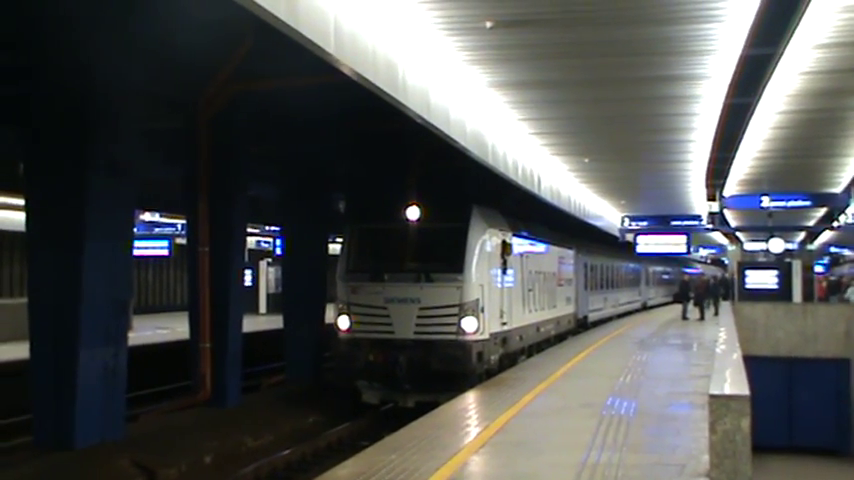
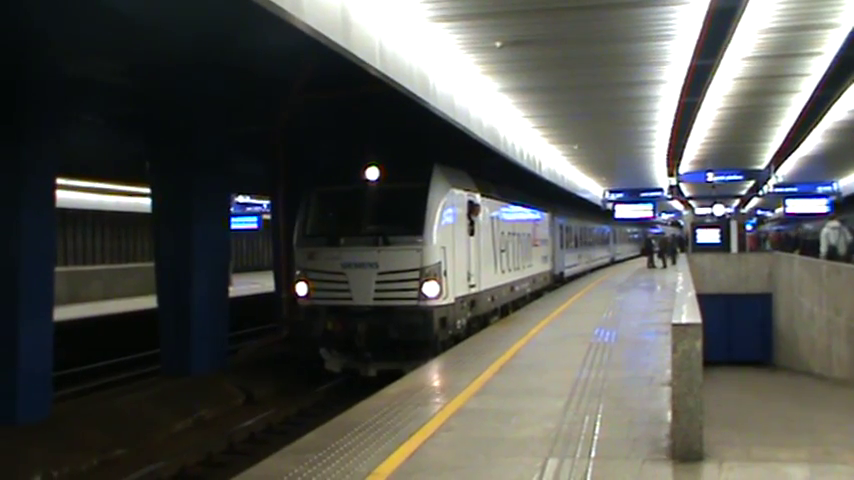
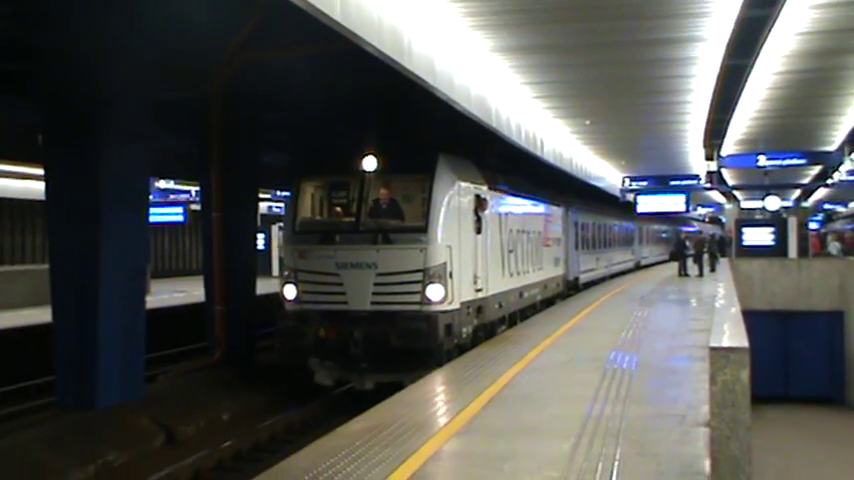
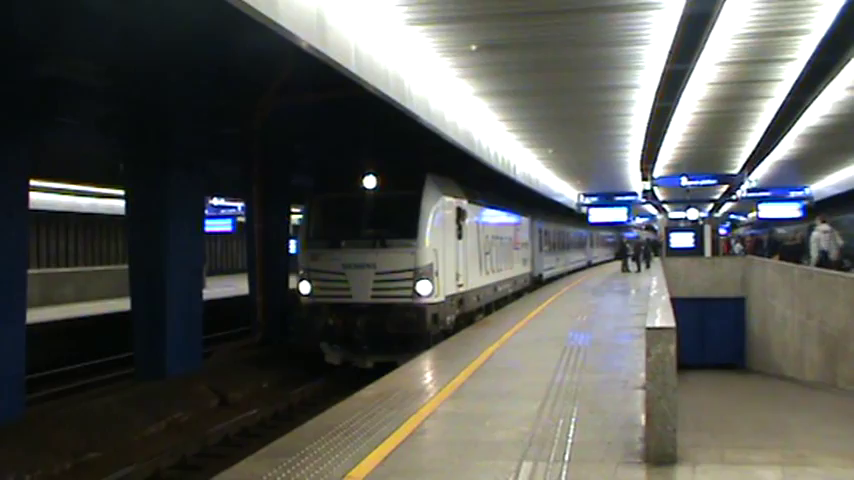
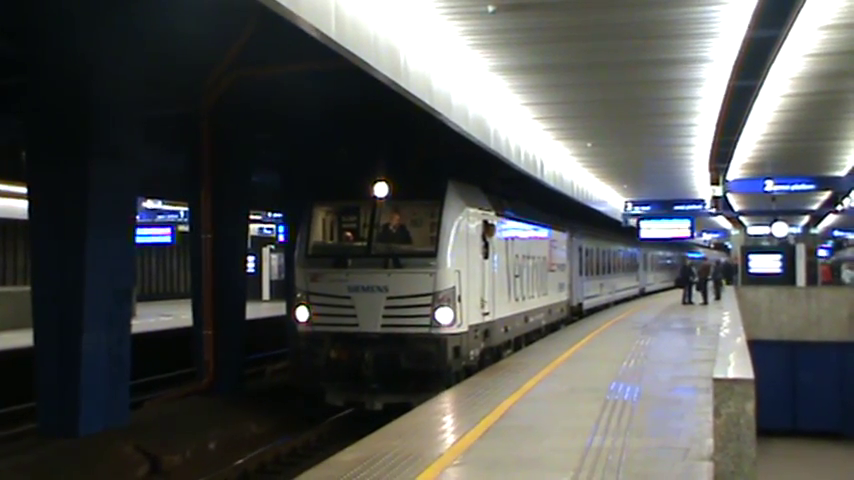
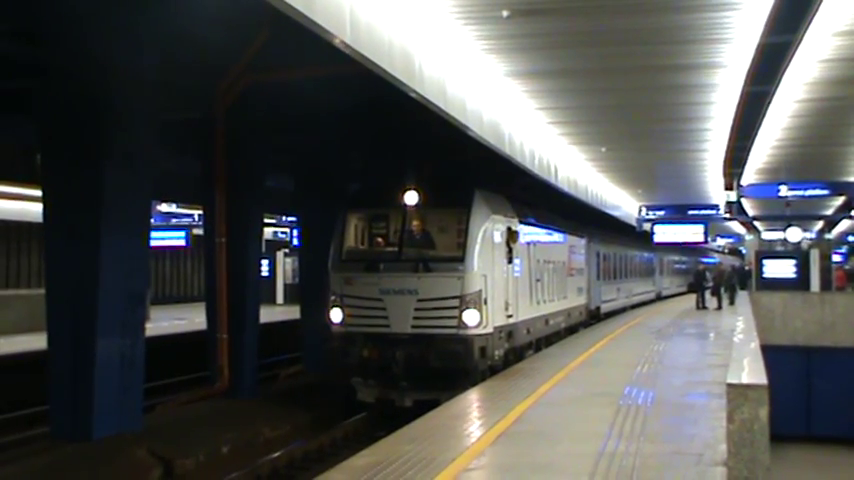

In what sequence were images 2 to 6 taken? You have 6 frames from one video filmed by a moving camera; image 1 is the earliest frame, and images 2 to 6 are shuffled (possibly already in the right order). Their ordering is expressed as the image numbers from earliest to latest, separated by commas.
6, 5, 3, 4, 2
